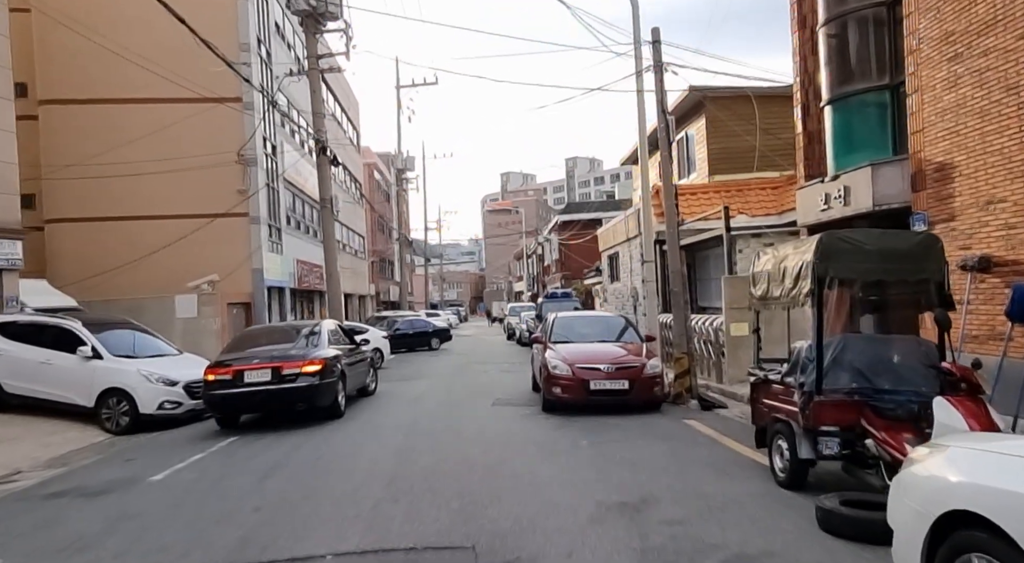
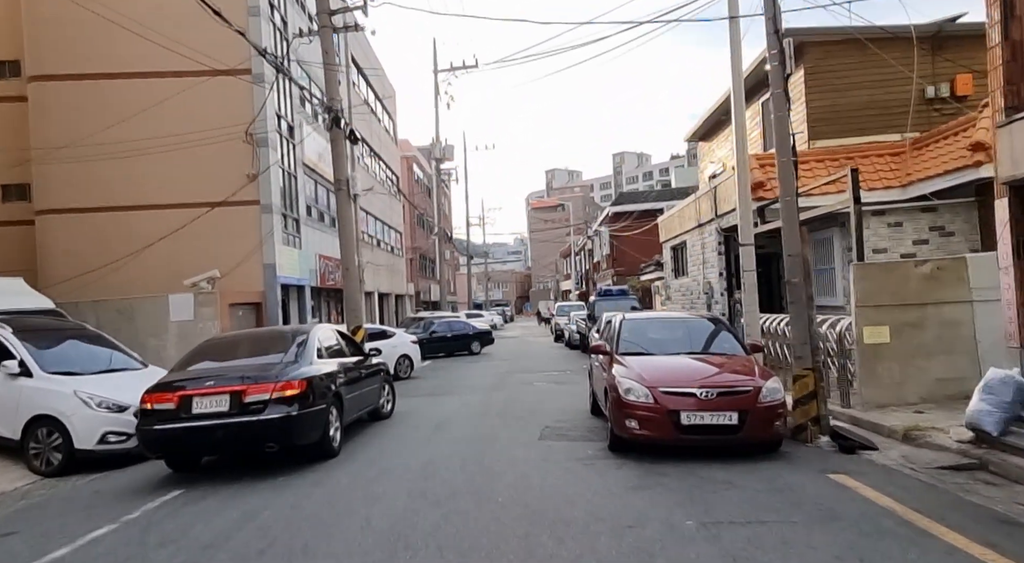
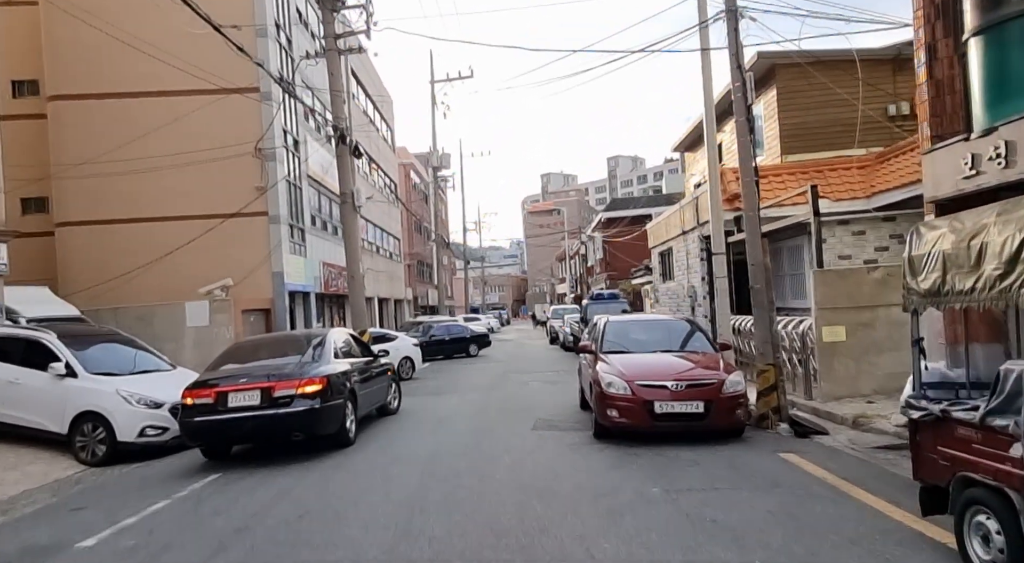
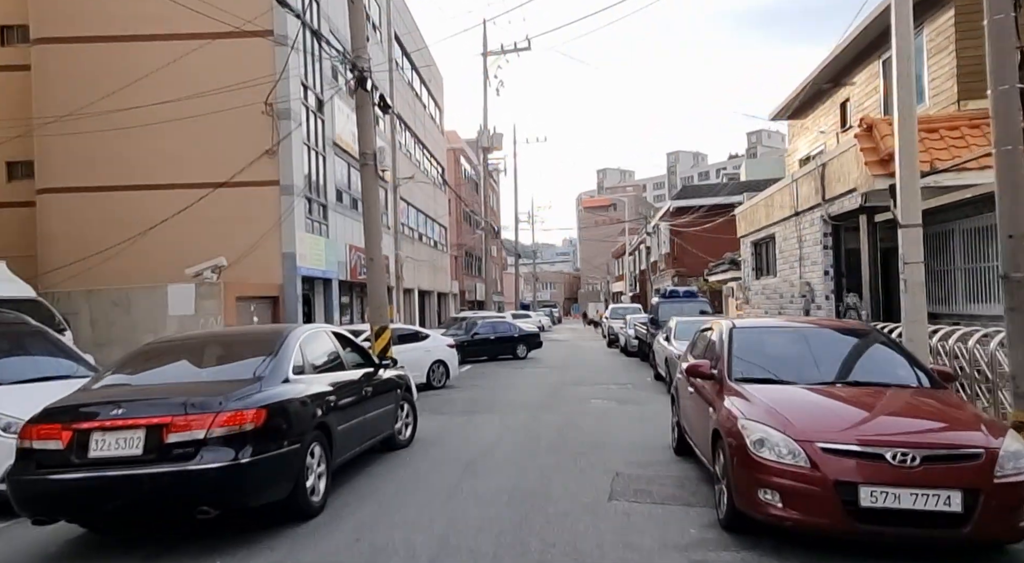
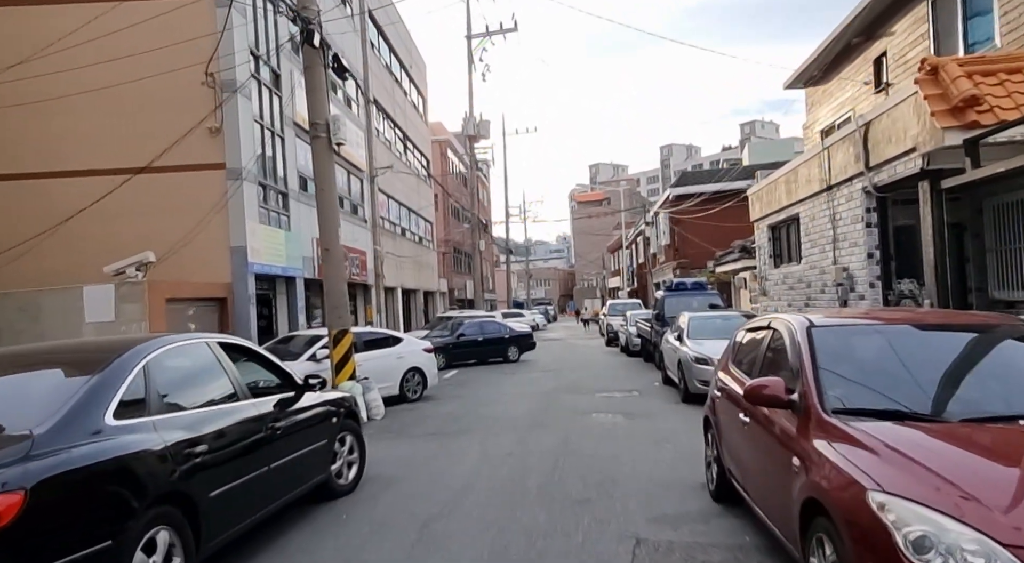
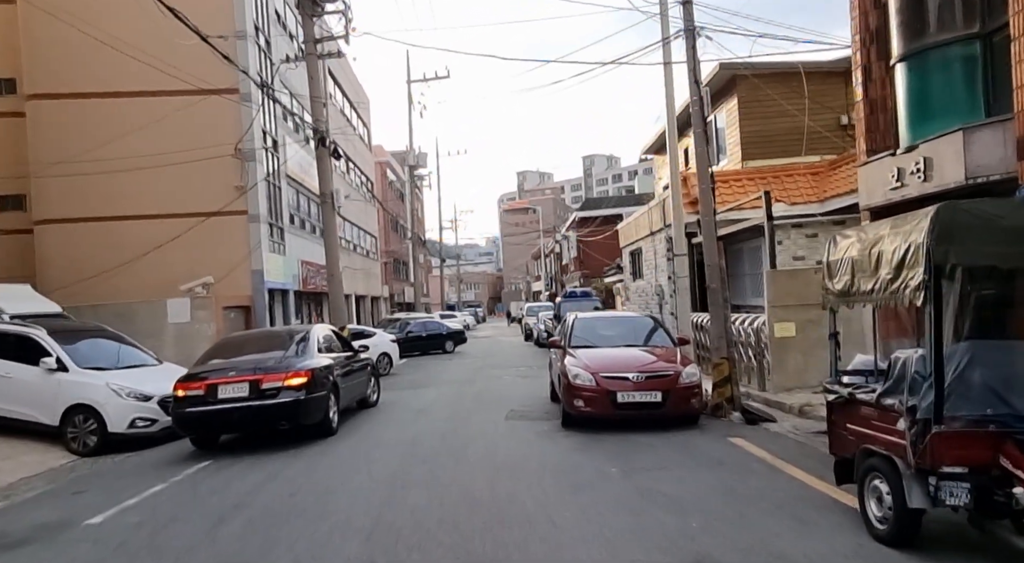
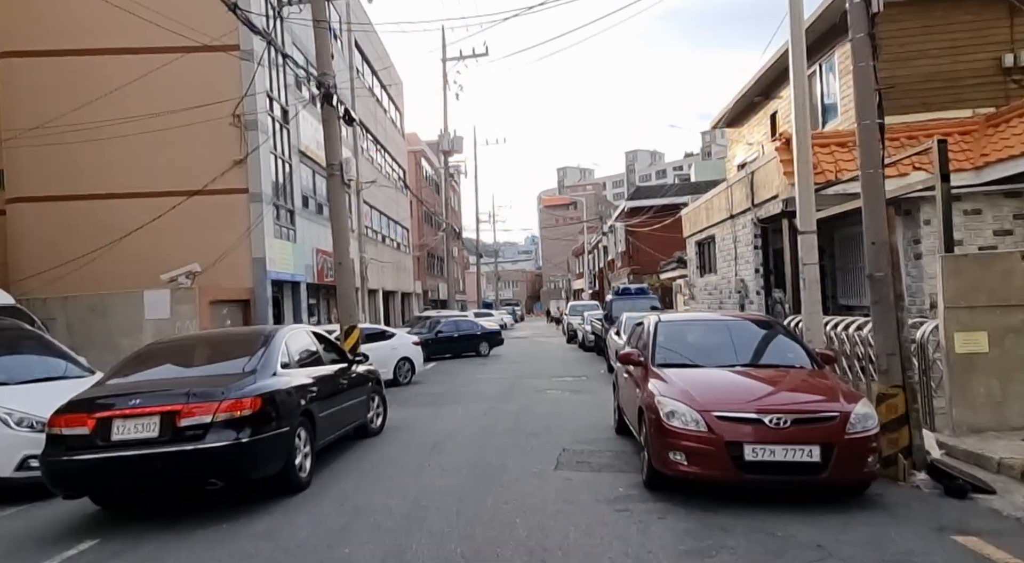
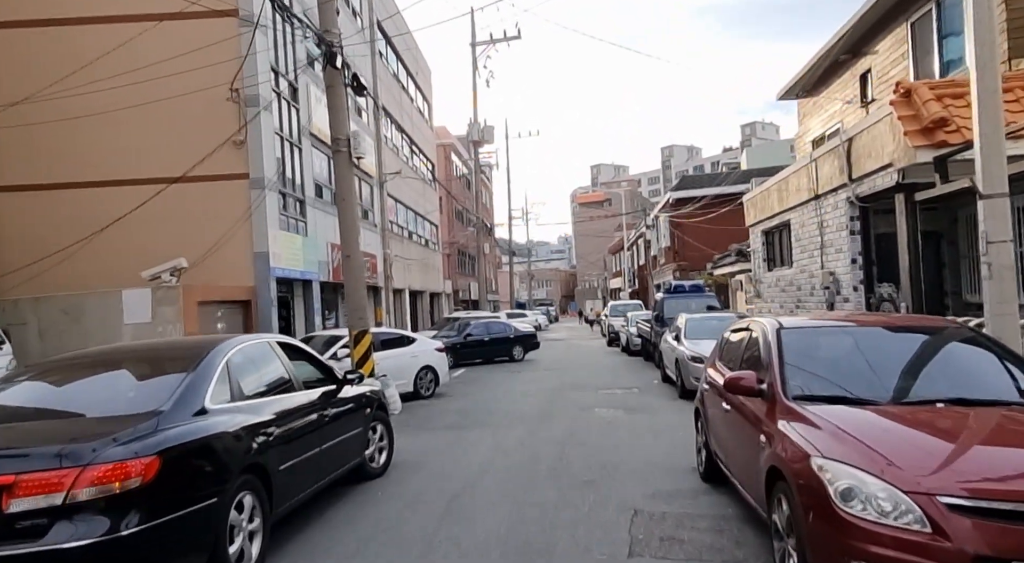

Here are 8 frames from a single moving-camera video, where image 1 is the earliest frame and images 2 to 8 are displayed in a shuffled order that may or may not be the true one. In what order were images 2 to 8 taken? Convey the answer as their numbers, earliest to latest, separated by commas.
6, 3, 2, 7, 4, 8, 5
